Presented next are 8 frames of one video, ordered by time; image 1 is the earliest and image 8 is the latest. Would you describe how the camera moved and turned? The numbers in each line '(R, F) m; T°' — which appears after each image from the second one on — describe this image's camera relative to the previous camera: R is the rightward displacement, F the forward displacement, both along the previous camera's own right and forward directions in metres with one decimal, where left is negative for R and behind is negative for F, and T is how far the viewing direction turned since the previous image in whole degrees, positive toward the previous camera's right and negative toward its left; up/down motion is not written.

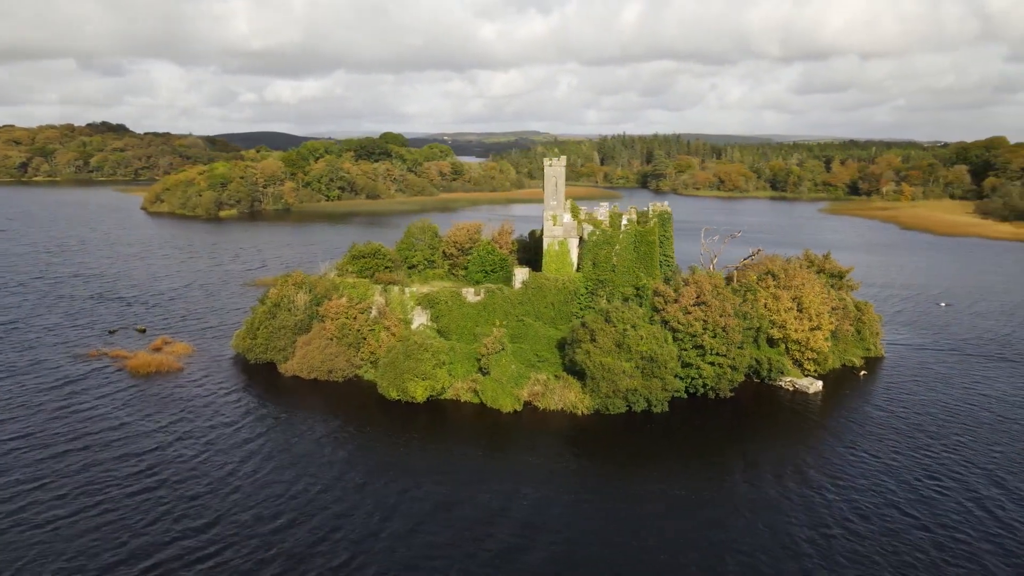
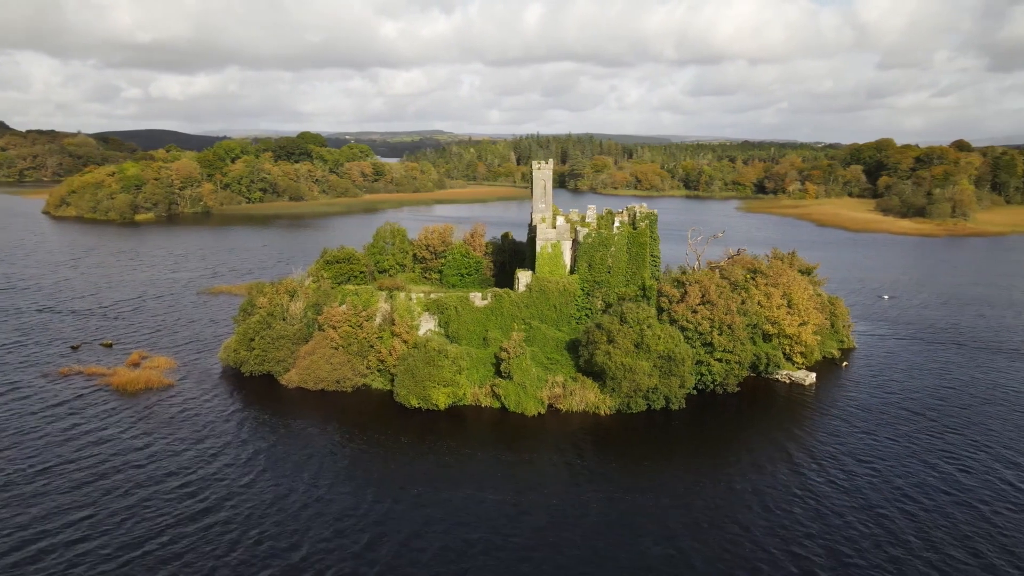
(-5.9, +0.2) m; +7°
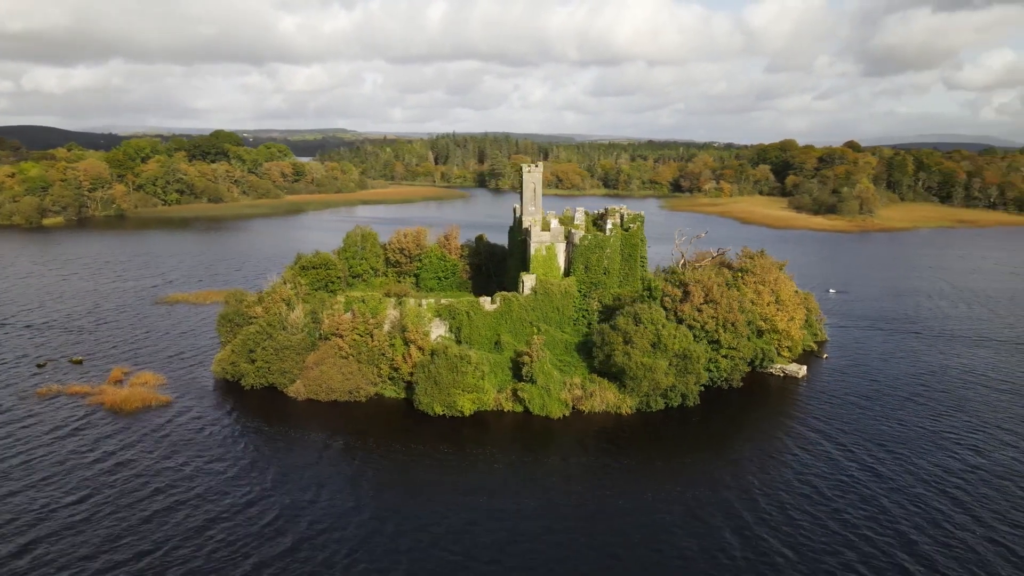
(-6.0, +0.2) m; +7°
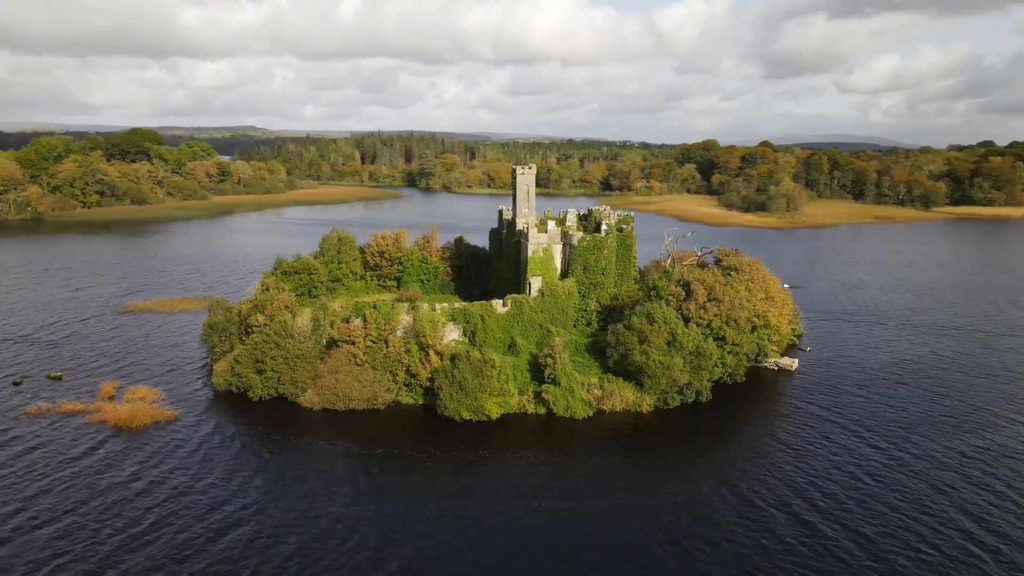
(-5.4, +0.2) m; +6°
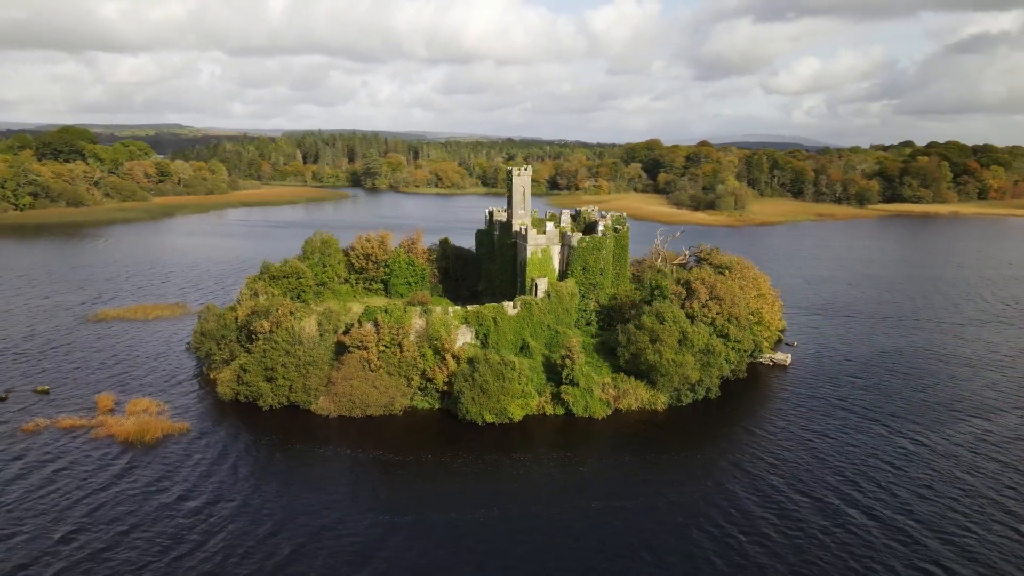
(-4.3, +0.1) m; +5°
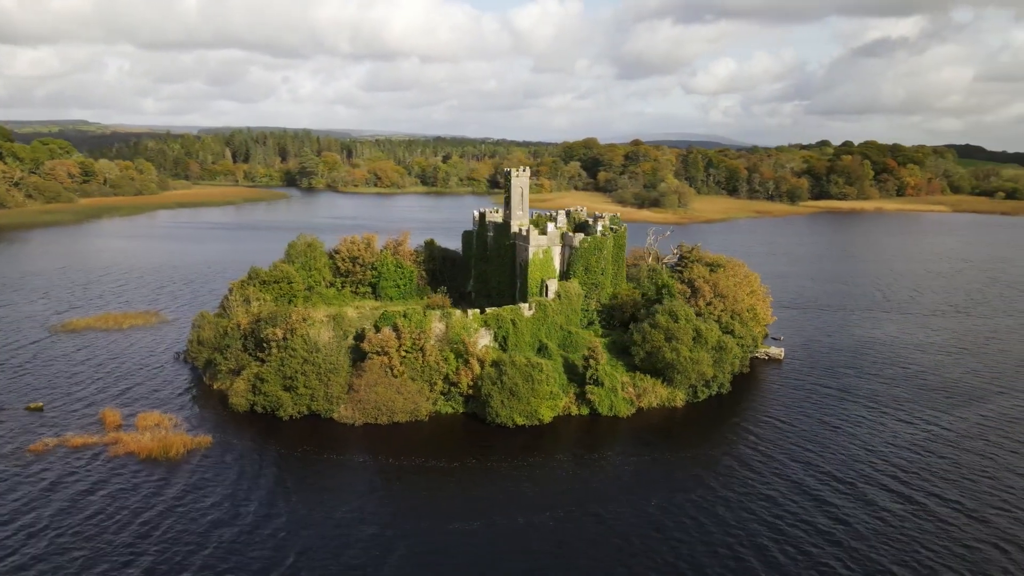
(-5.1, +0.2) m; +6°
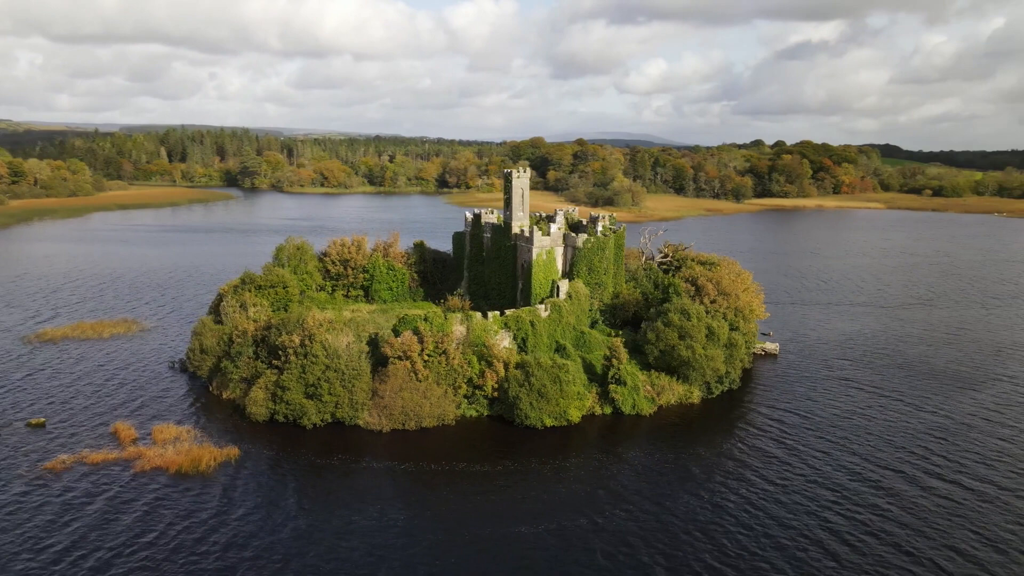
(-4.6, +0.2) m; +5°
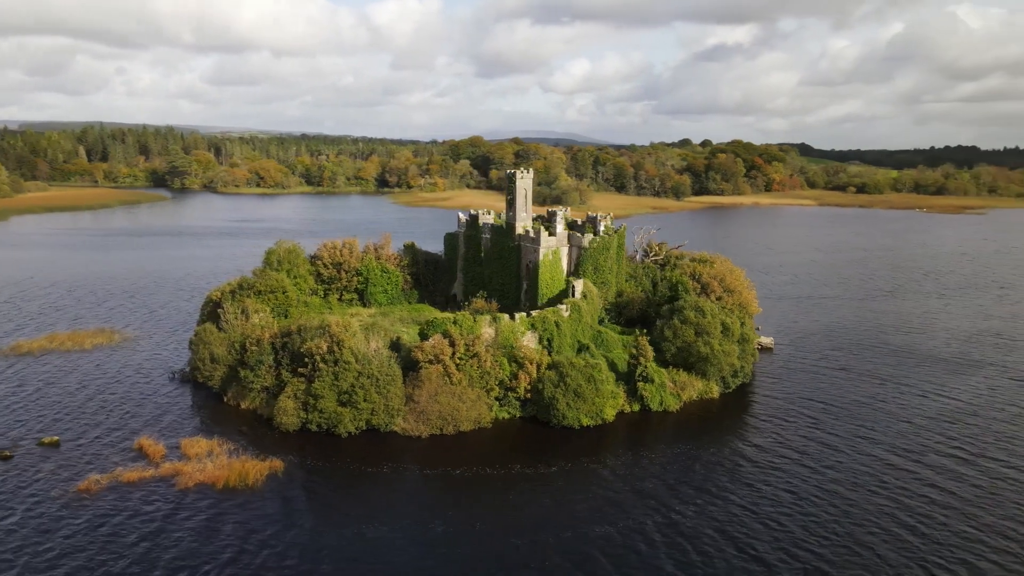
(-5.5, +0.3) m; +6°
